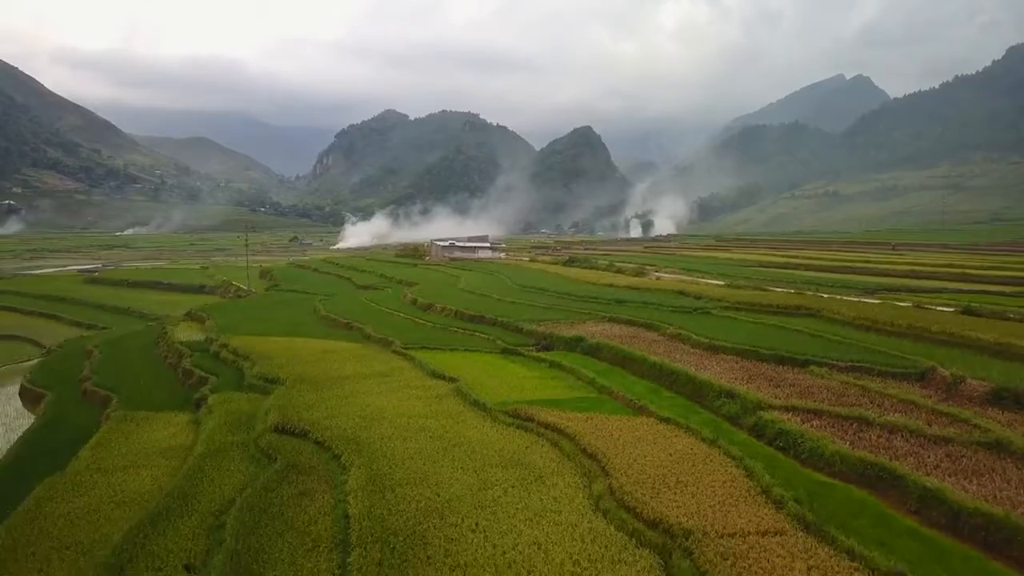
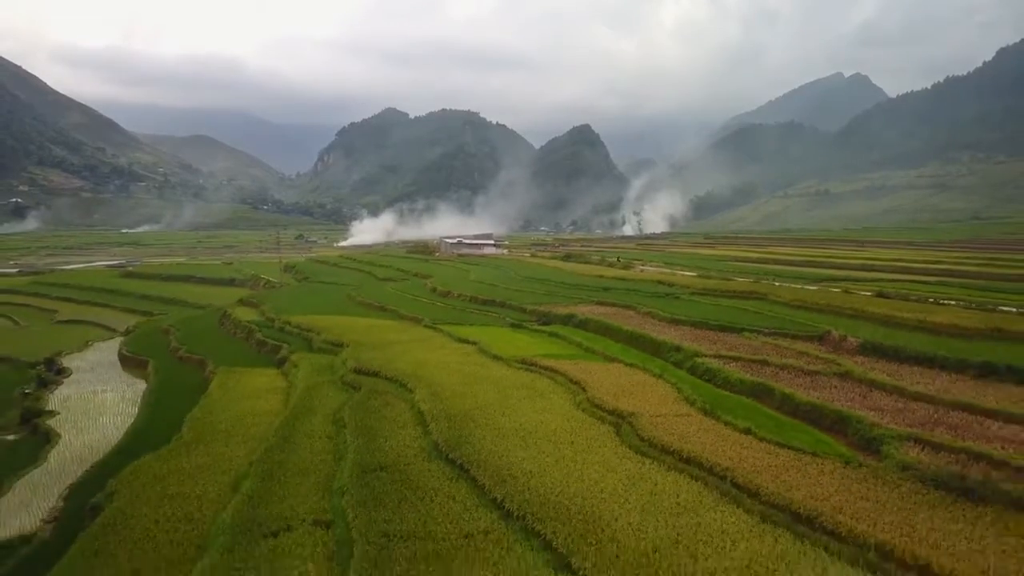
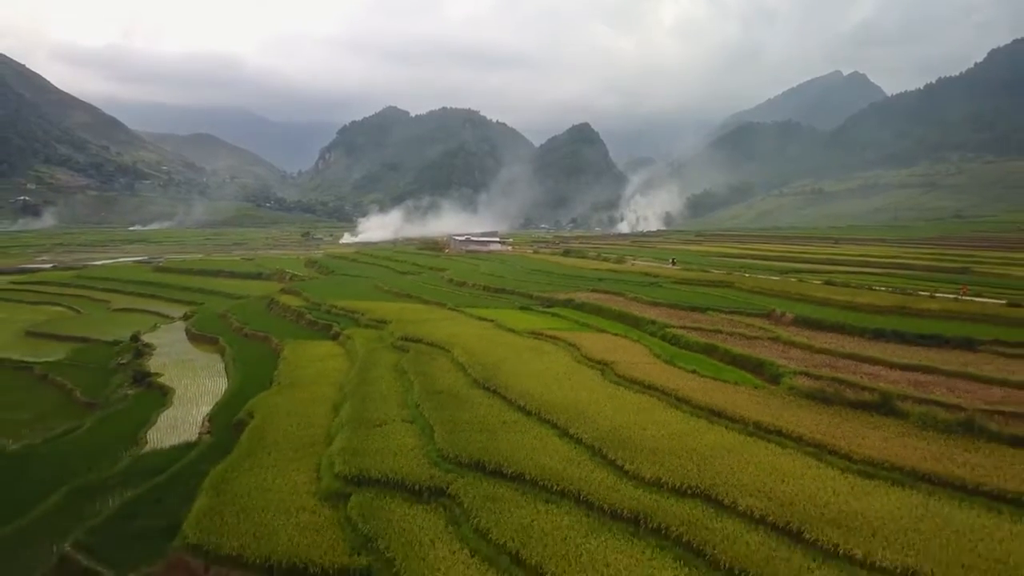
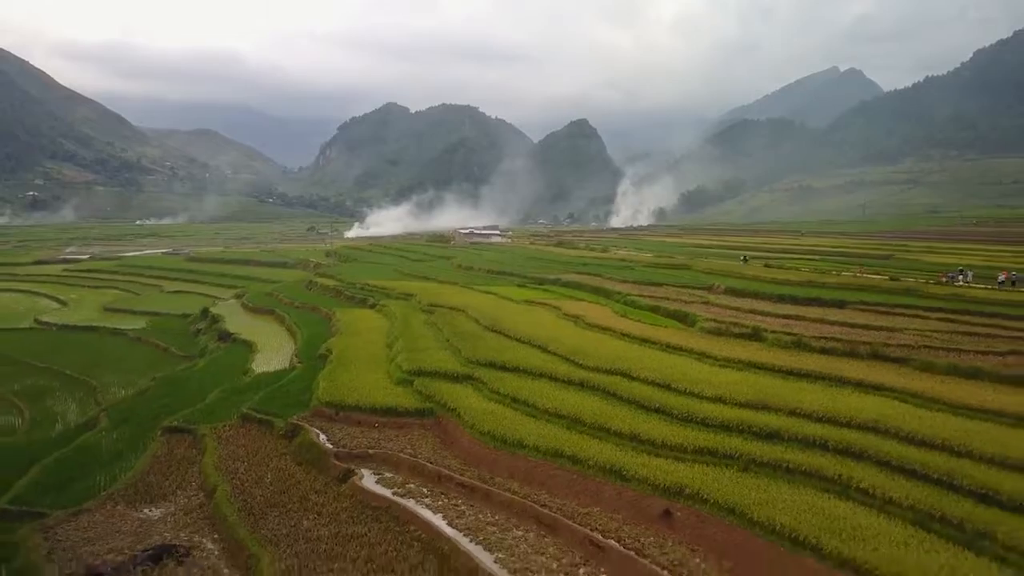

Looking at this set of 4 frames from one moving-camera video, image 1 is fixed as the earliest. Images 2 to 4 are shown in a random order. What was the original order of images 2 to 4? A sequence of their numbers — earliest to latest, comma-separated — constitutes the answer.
2, 3, 4
